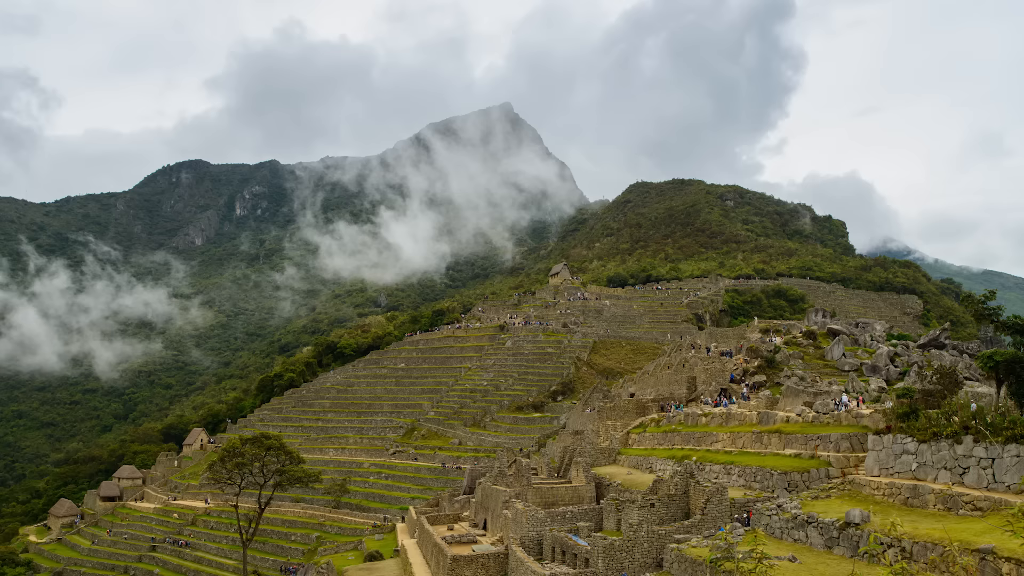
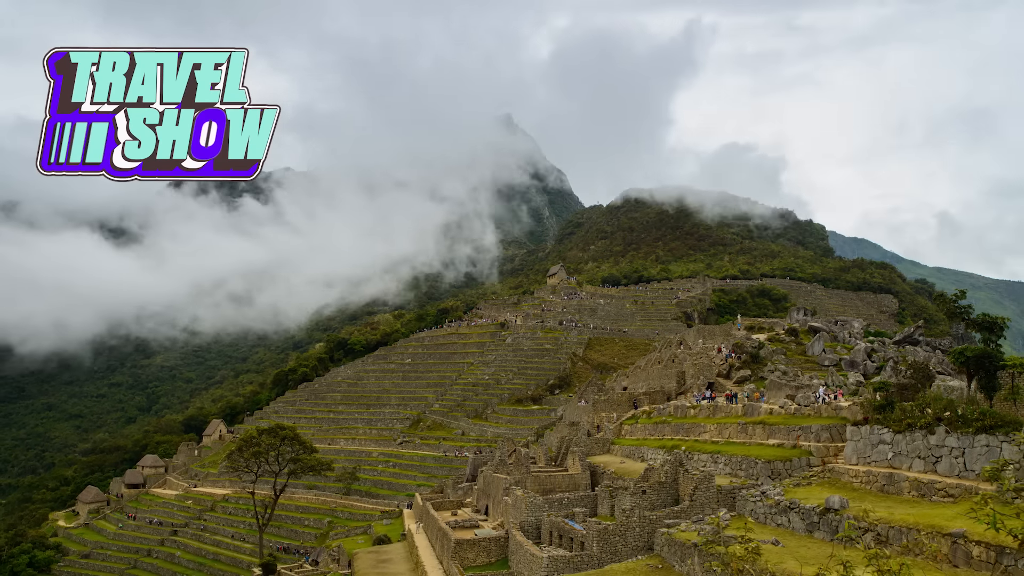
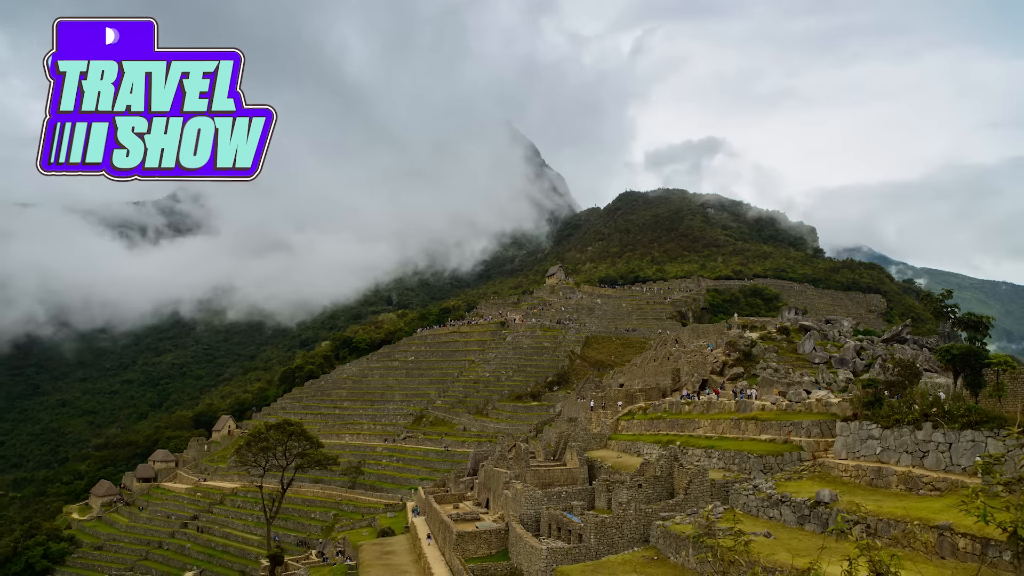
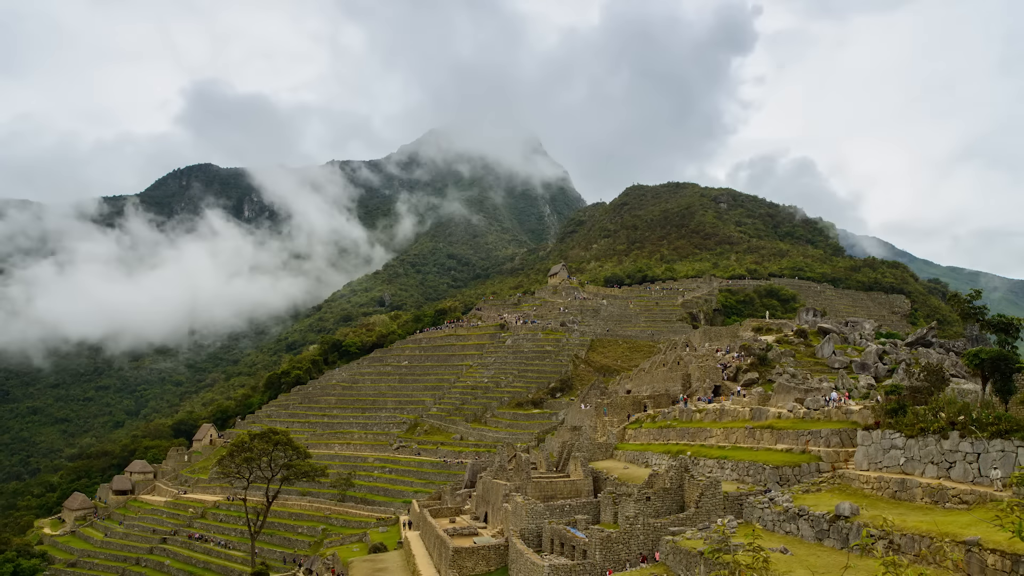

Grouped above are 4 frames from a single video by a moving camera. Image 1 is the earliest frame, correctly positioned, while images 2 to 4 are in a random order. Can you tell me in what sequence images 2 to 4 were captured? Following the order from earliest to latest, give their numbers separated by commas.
4, 2, 3
